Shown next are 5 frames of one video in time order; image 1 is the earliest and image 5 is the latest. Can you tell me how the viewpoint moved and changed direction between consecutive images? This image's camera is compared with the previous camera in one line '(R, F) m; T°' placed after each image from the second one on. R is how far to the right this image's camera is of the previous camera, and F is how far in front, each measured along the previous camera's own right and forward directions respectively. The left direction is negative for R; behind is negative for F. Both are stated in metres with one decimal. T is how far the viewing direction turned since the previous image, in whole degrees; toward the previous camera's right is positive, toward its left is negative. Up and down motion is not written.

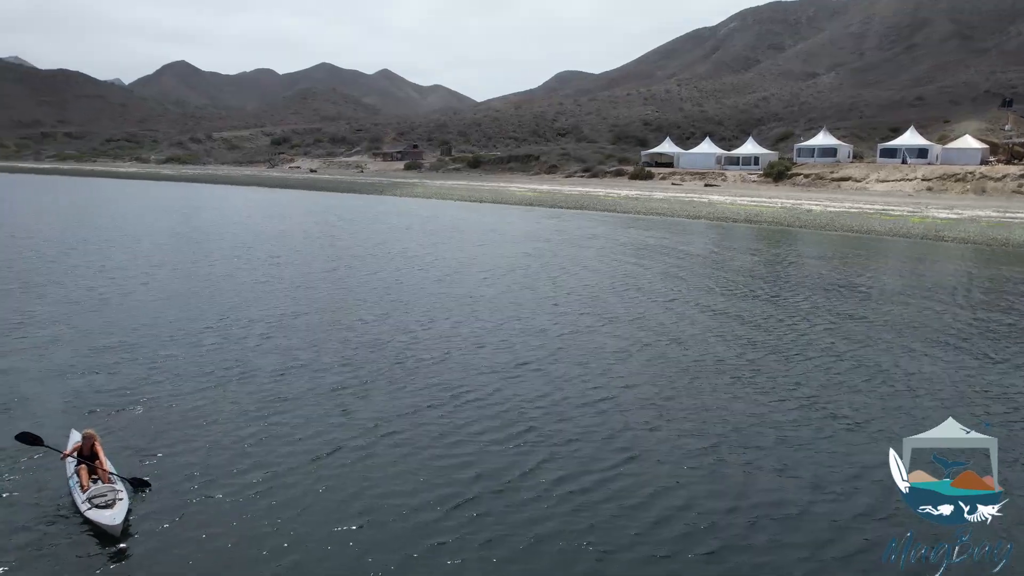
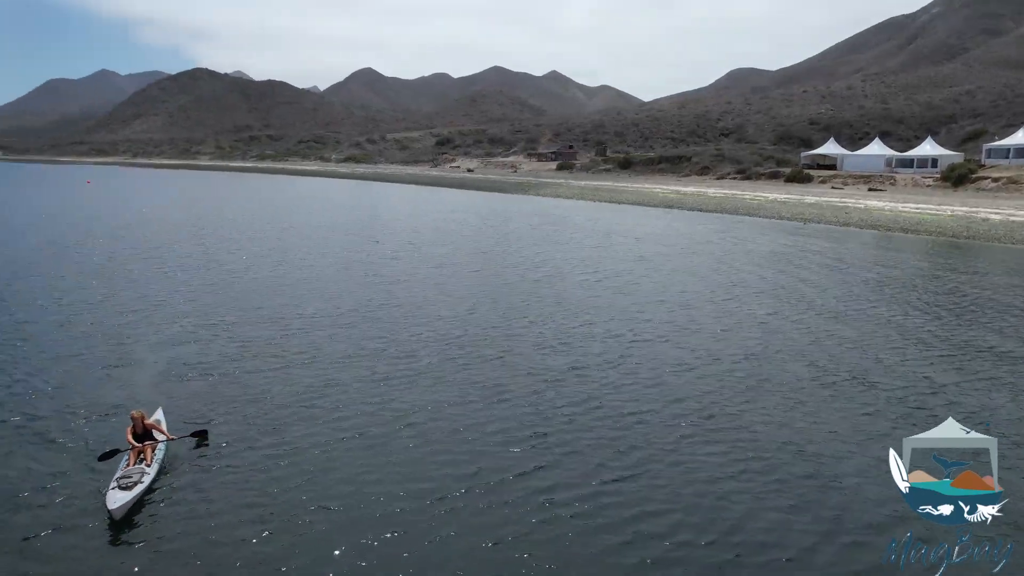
(+2.5, +0.6) m; -13°
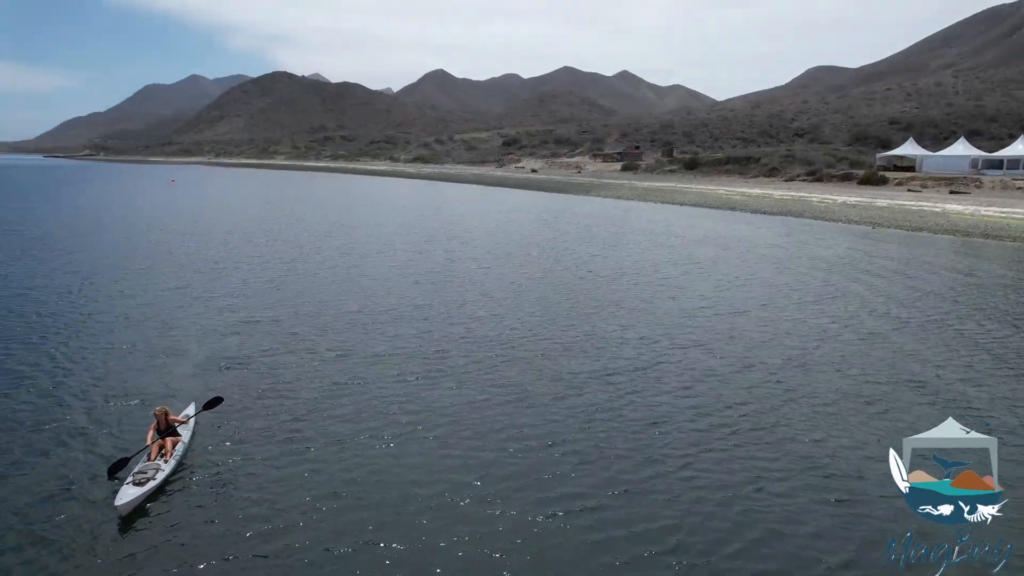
(+0.9, +0.2) m; -6°
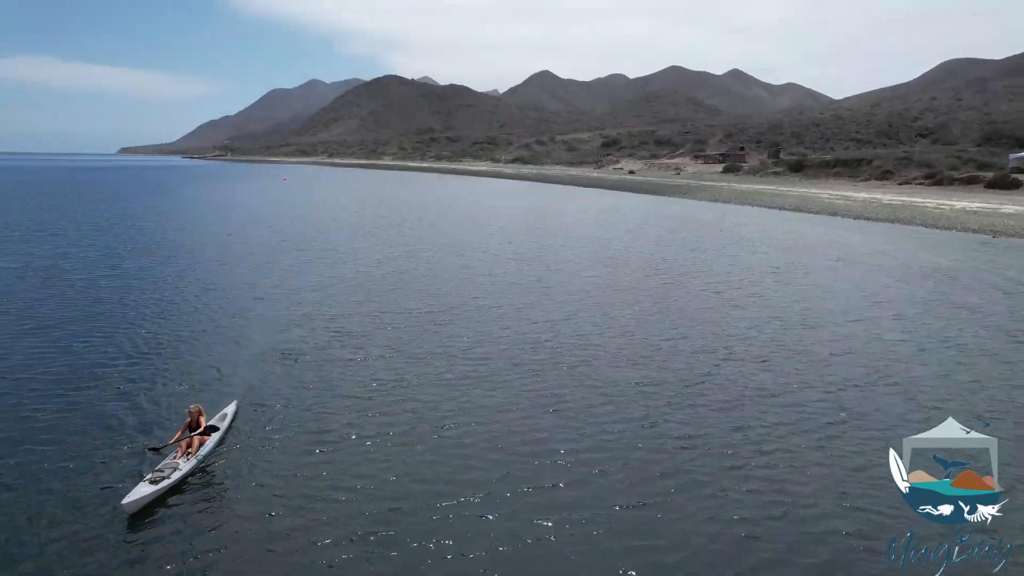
(+1.3, +0.5) m; -8°
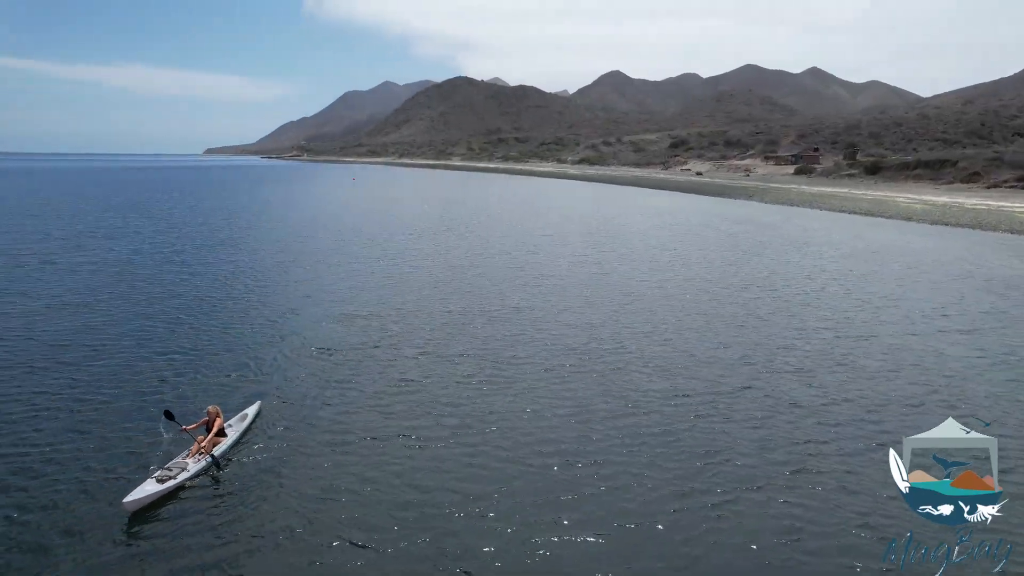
(+0.9, +0.4) m; -5°
